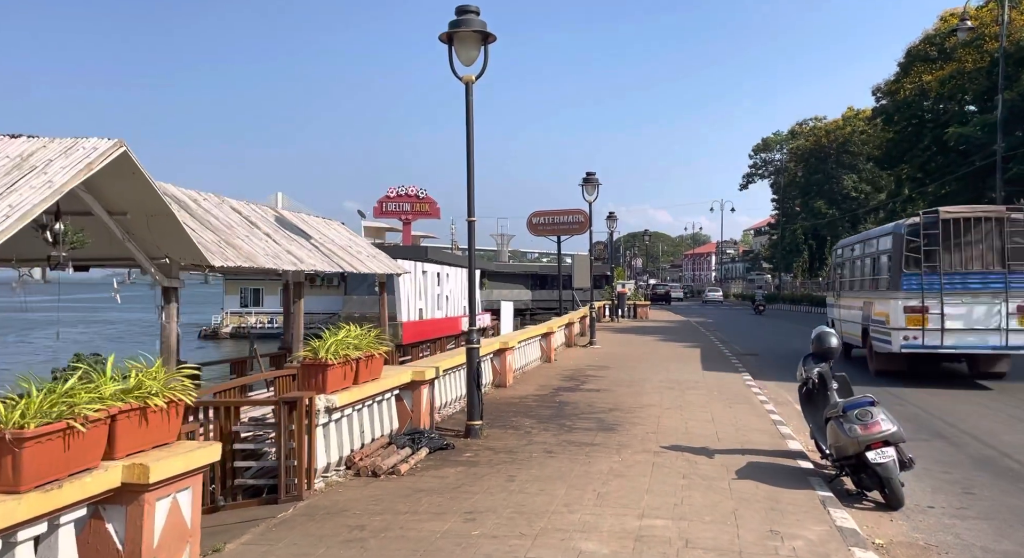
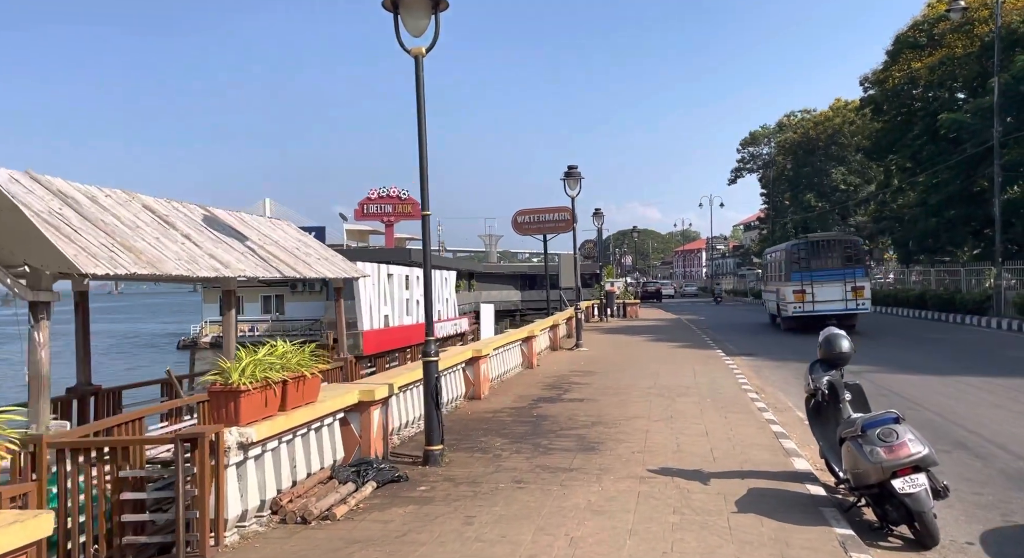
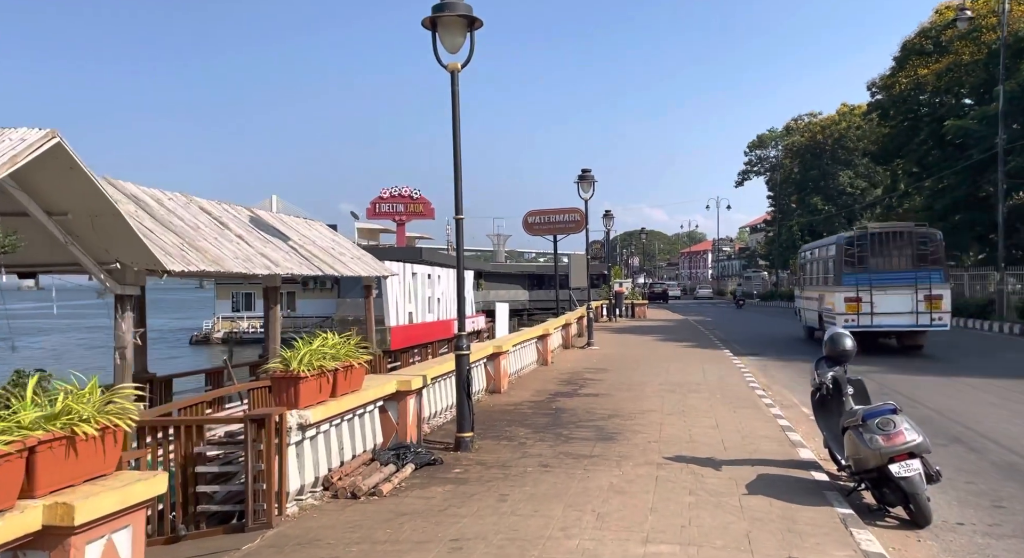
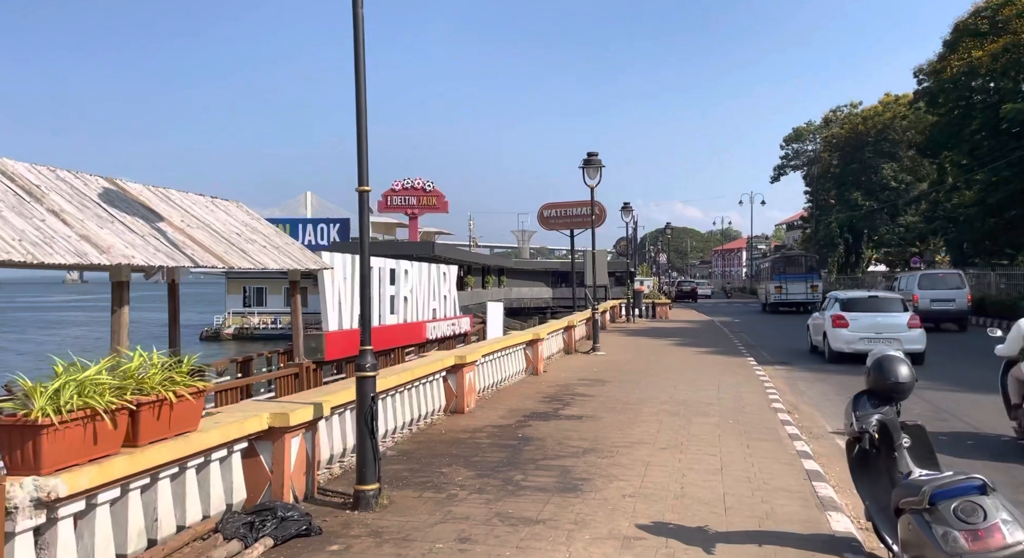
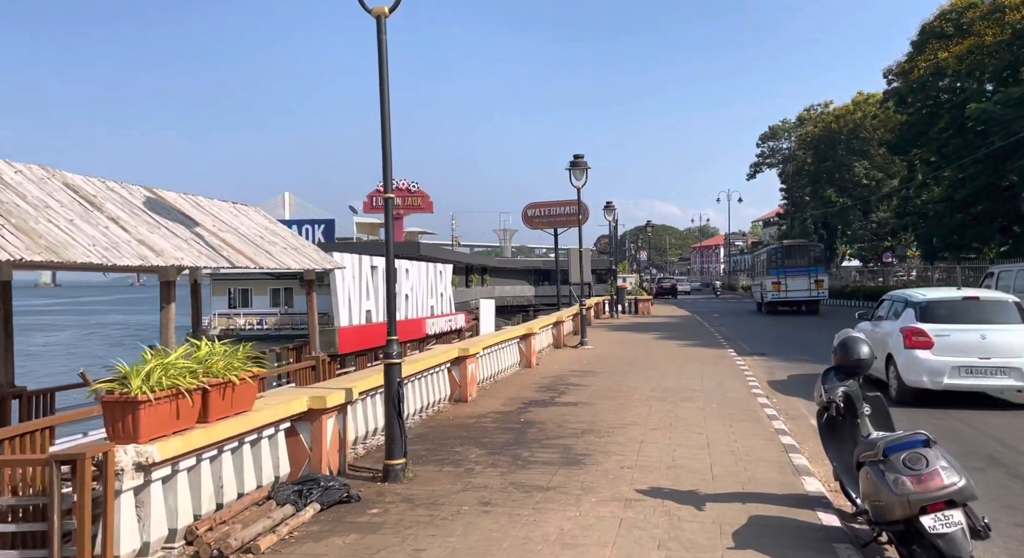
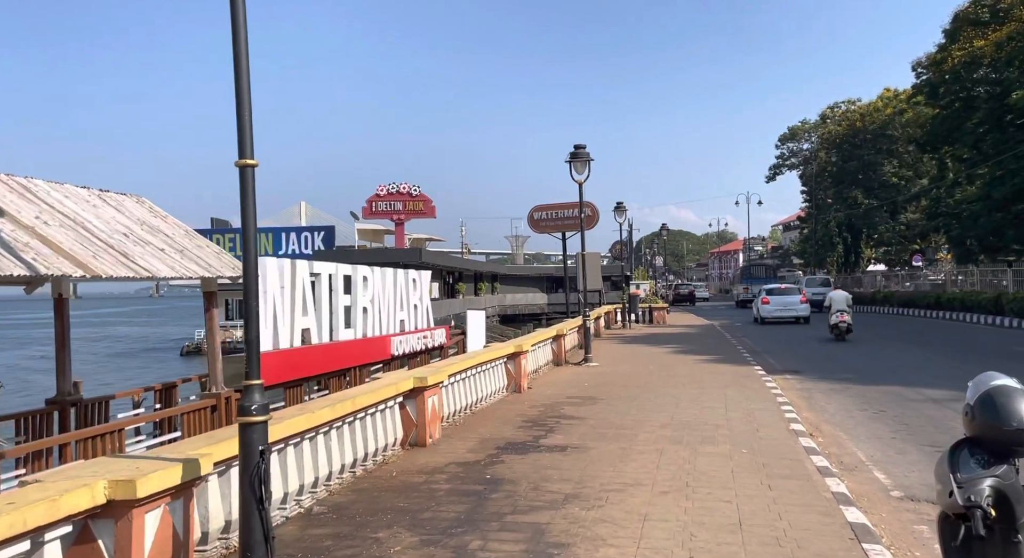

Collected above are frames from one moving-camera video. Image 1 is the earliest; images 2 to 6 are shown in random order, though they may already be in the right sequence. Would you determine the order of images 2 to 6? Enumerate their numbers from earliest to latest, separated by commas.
3, 2, 5, 4, 6
